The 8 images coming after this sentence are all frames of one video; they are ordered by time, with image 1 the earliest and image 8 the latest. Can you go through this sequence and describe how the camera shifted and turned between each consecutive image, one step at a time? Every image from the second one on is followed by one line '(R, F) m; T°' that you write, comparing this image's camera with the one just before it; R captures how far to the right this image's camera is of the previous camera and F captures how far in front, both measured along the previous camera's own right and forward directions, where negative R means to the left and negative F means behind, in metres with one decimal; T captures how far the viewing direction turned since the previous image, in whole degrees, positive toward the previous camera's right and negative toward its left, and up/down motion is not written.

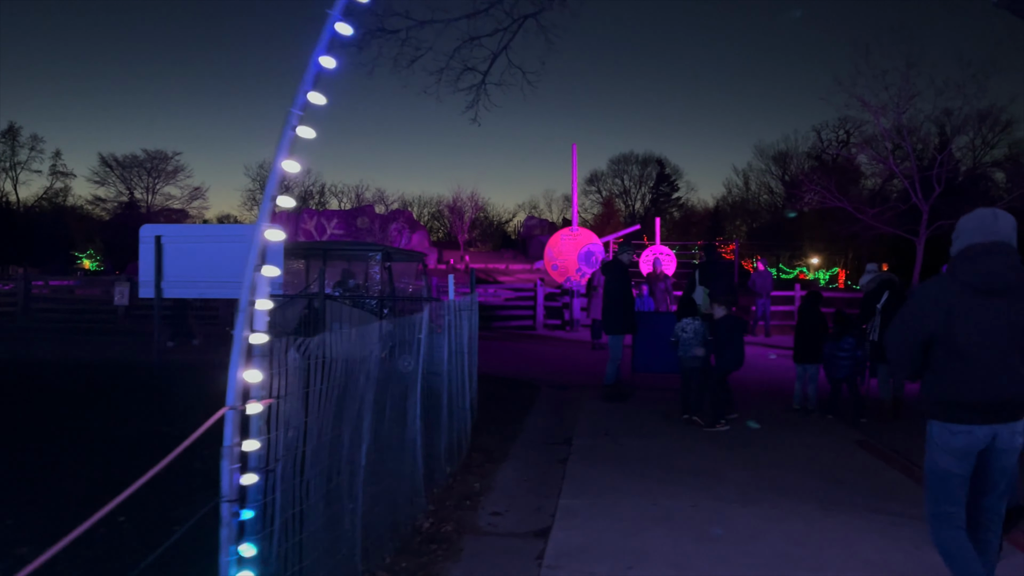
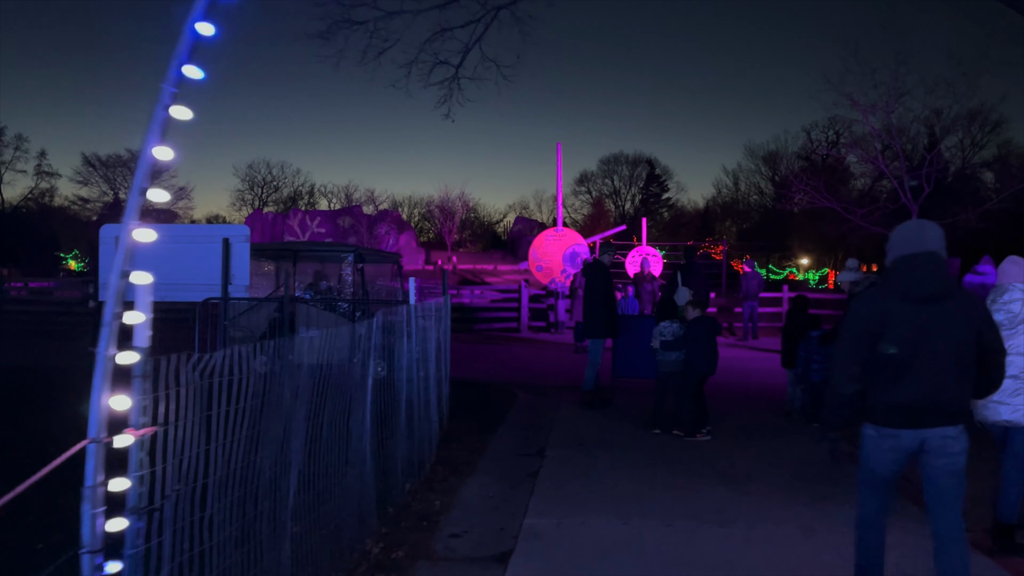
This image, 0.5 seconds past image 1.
(+0.2, +0.4) m; +1°
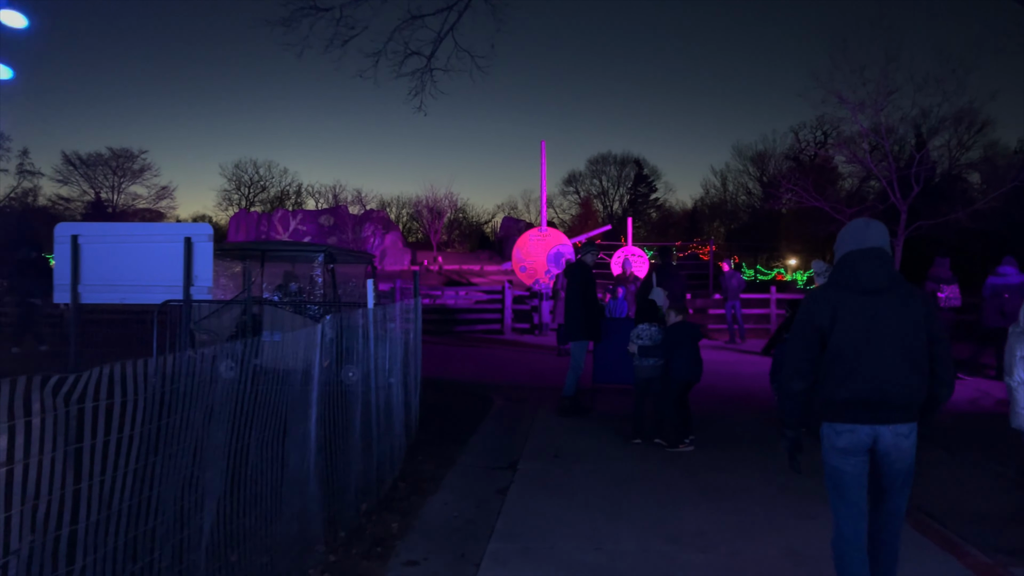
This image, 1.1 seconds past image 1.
(+0.2, +0.4) m; +1°
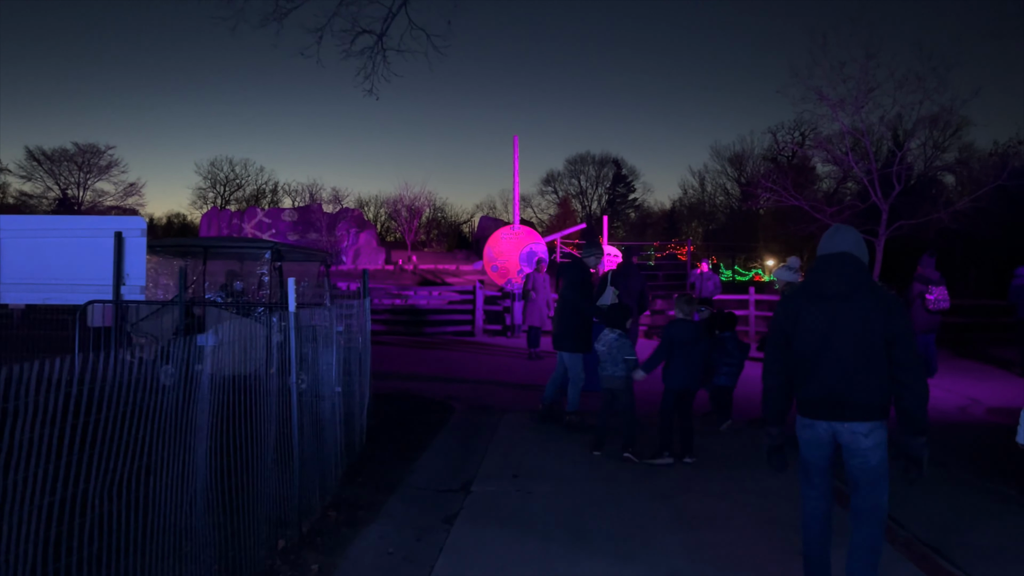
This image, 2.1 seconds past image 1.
(+0.2, +0.7) m; +1°
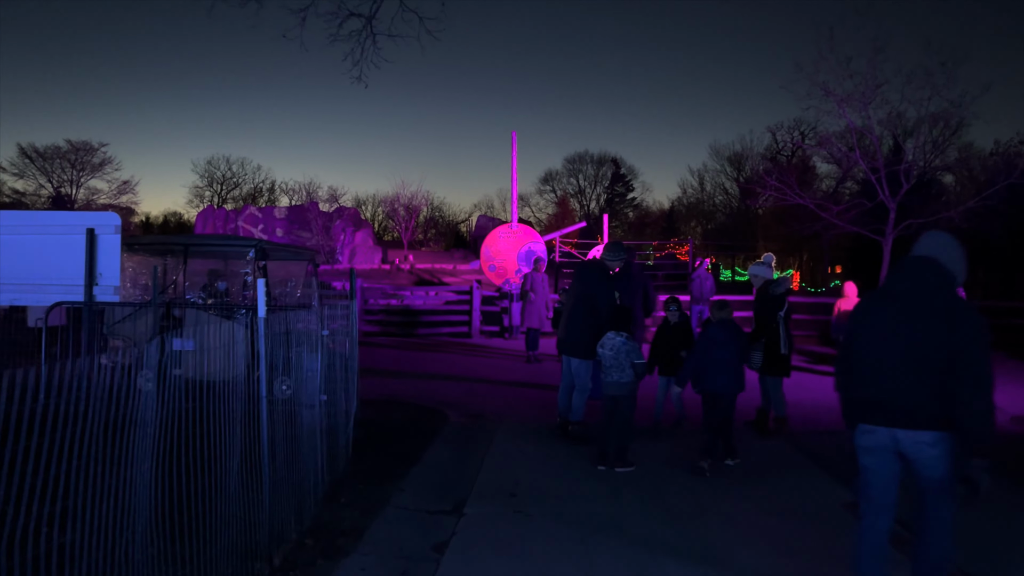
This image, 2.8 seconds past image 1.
(0.0, +0.5) m; 0°
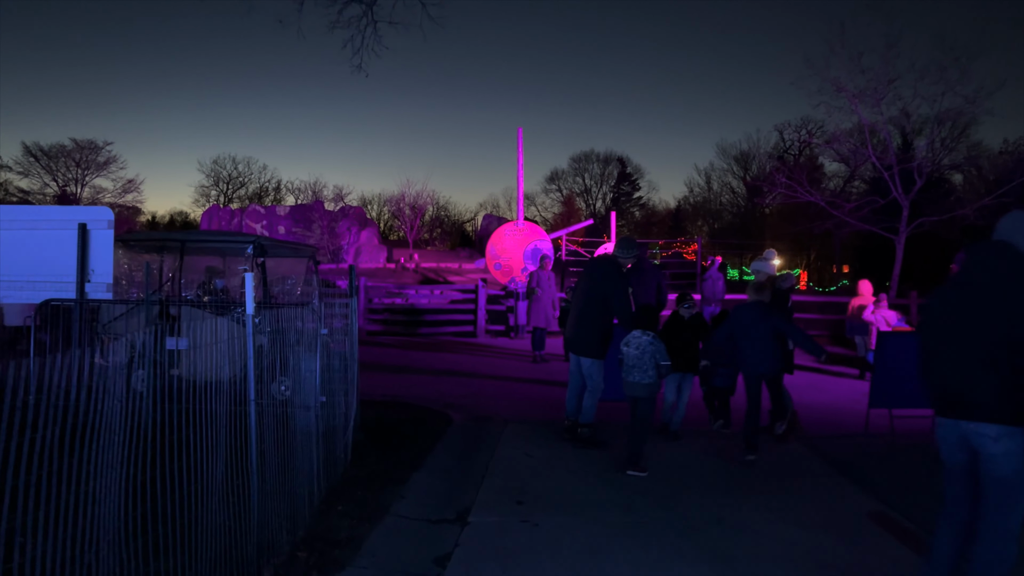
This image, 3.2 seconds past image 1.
(0.0, +0.3) m; 0°
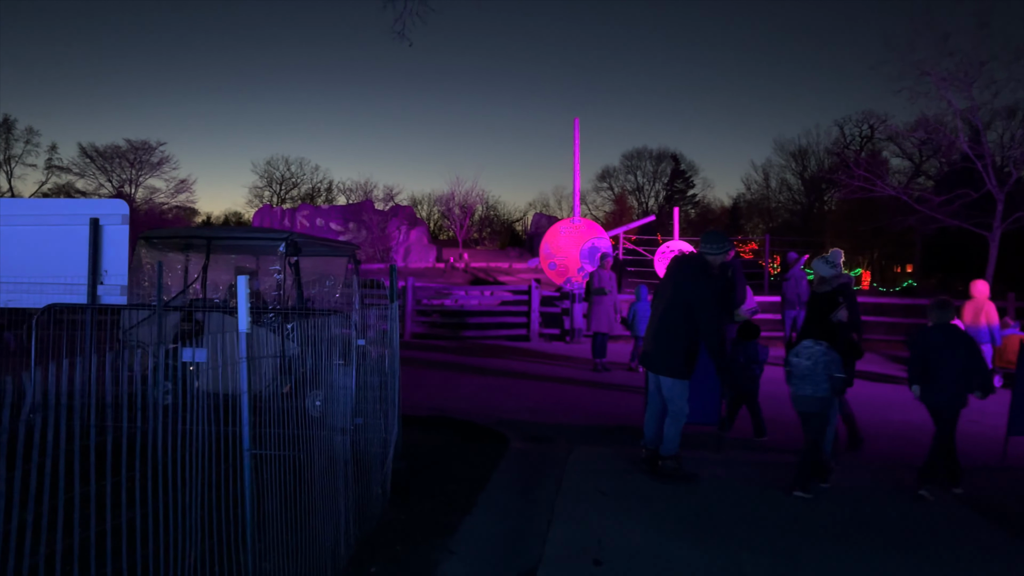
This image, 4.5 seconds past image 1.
(-0.1, +1.1) m; -3°
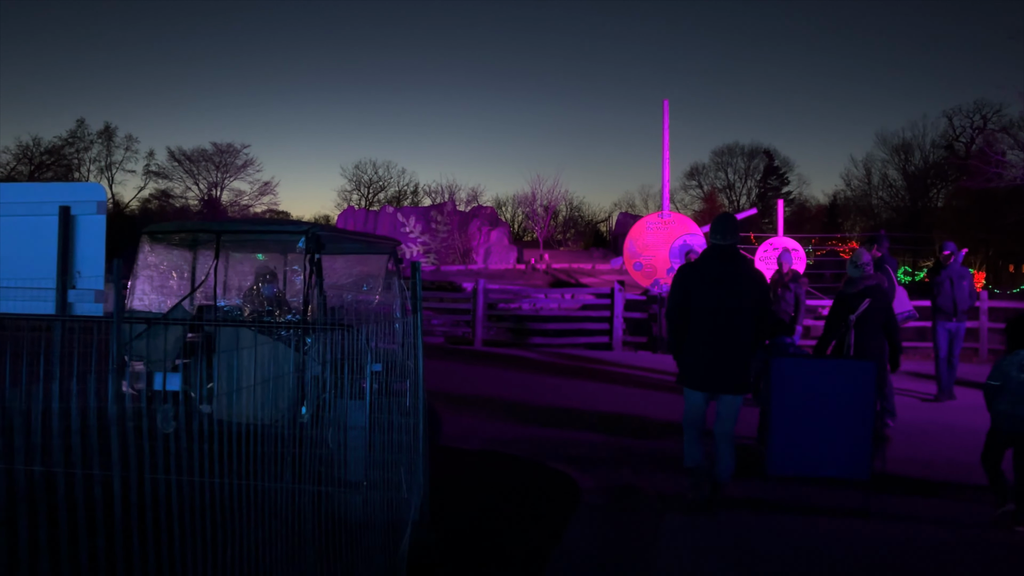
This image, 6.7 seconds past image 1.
(+0.1, +1.7) m; -6°
